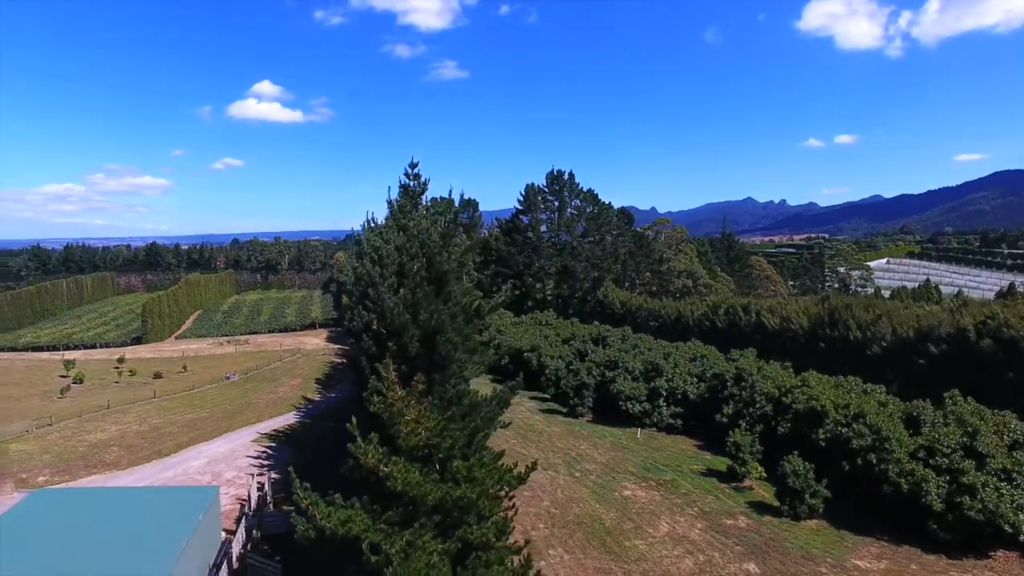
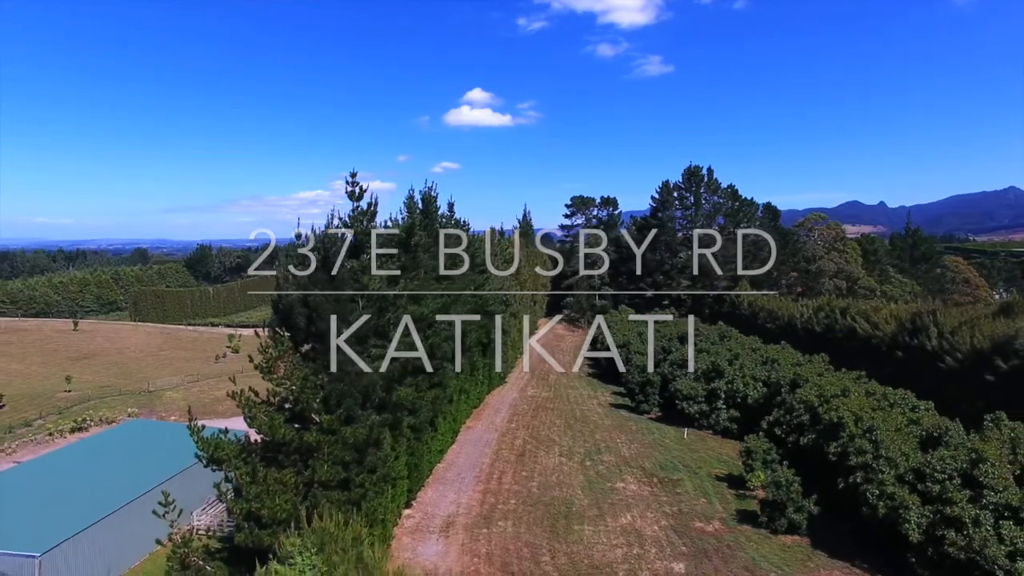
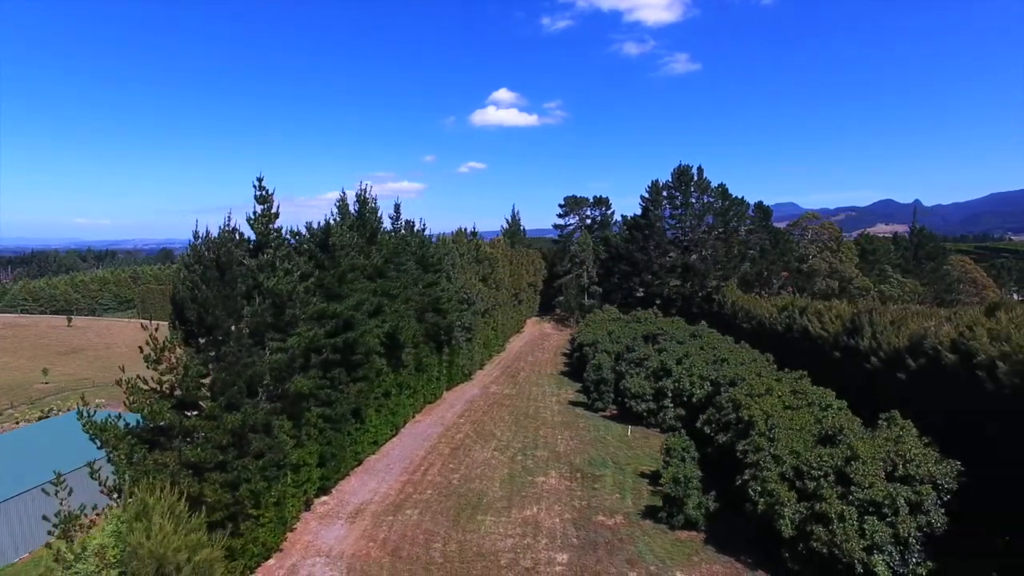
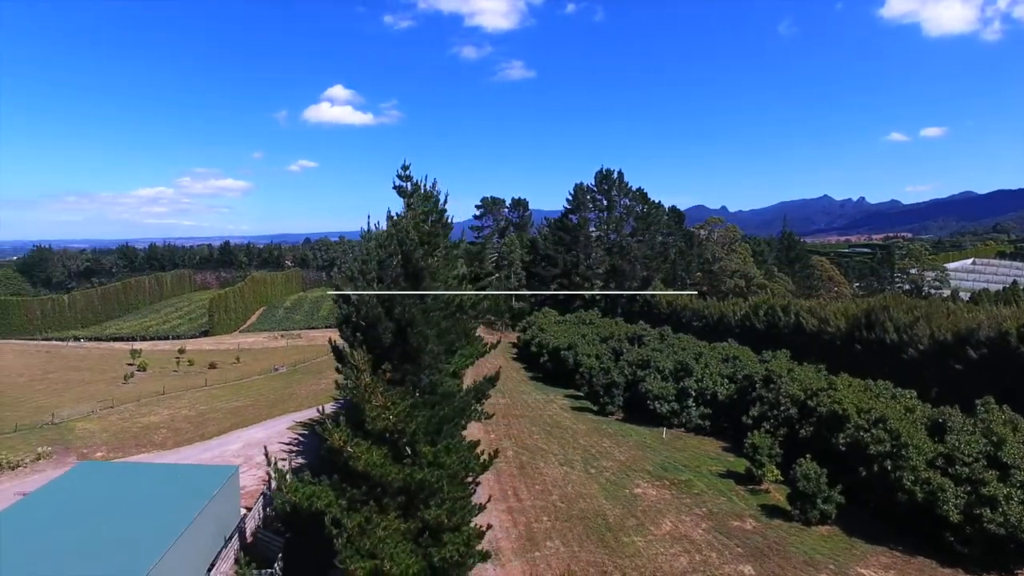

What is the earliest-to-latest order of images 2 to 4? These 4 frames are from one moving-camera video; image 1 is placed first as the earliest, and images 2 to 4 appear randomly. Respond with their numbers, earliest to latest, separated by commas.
4, 2, 3
